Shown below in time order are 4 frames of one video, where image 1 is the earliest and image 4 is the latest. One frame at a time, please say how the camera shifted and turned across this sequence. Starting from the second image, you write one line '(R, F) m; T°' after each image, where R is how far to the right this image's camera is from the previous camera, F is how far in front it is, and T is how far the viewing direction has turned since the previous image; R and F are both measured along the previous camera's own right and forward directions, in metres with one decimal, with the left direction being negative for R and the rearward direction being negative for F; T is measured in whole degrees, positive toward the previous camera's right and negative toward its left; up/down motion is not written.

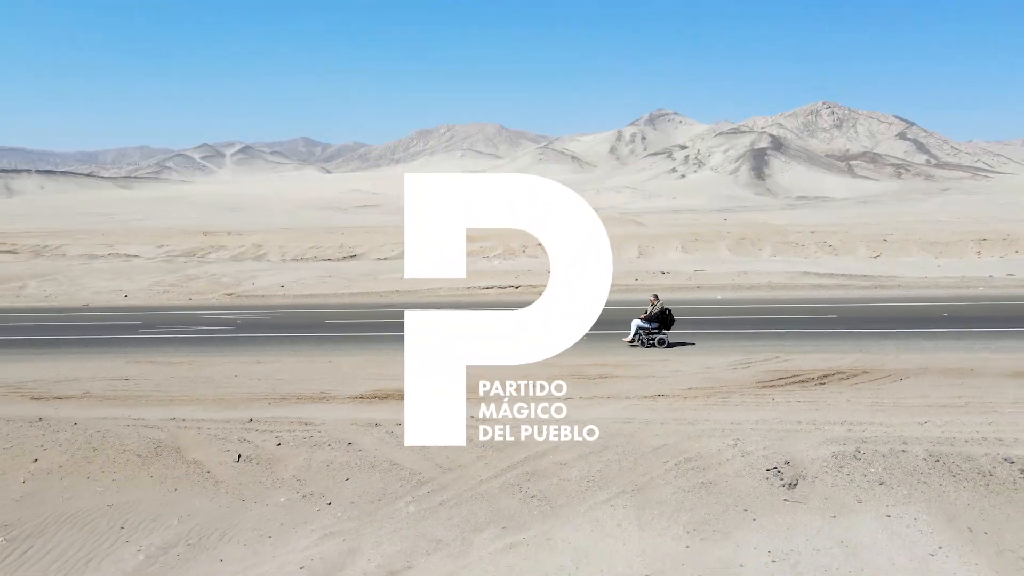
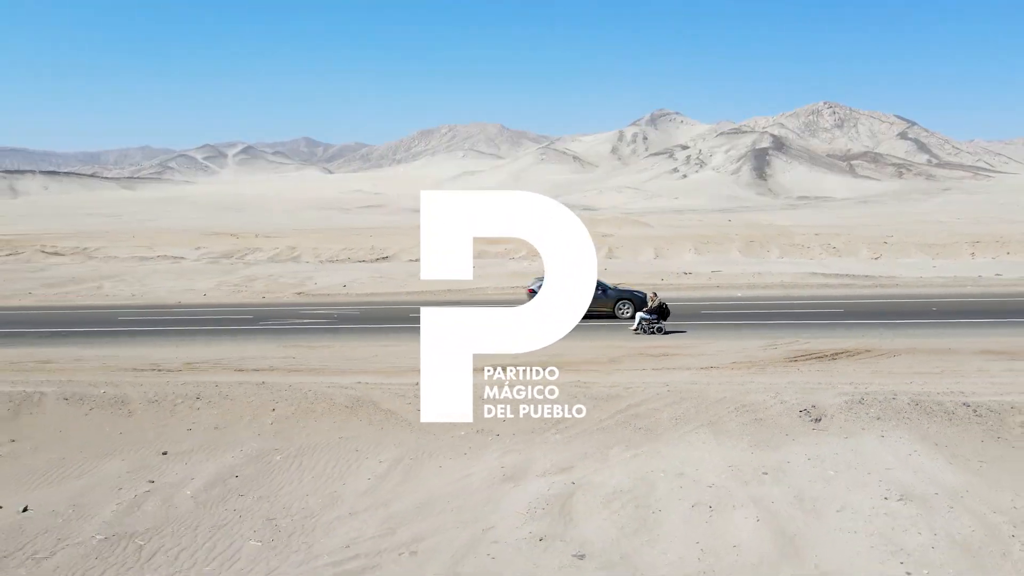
(-1.1, -3.2) m; 0°
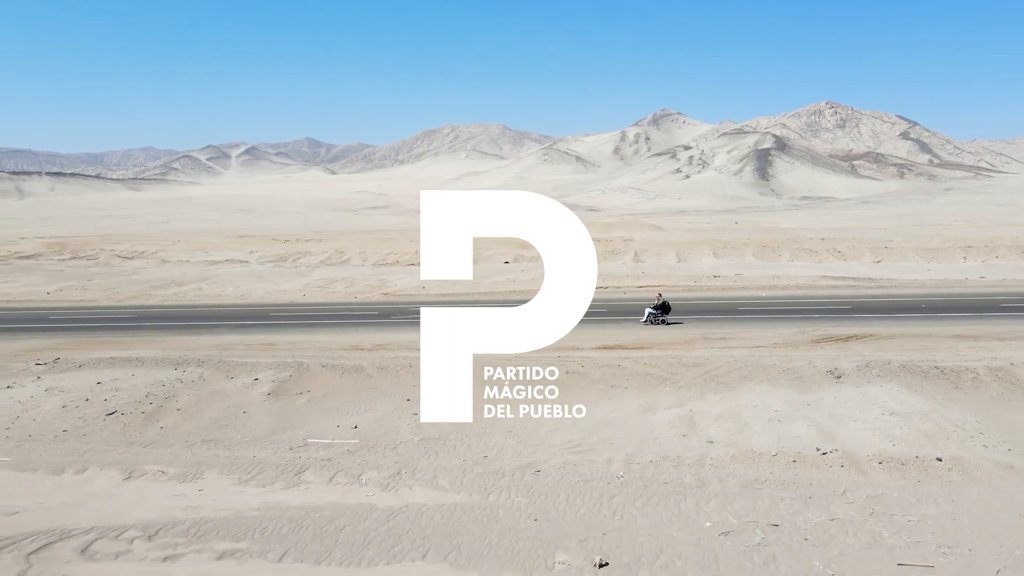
(-1.9, -5.3) m; 0°
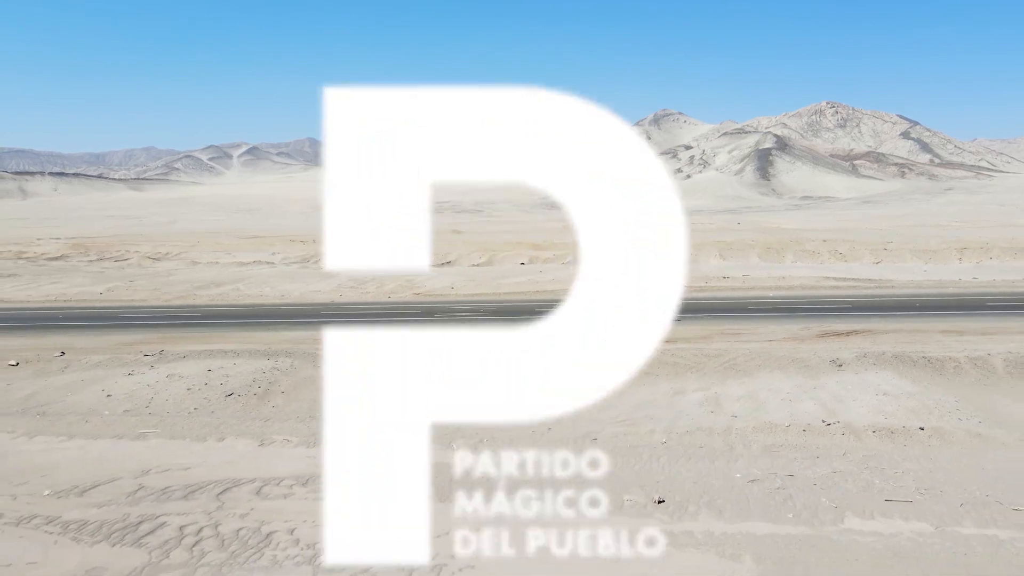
(-0.8, -2.6) m; 0°
